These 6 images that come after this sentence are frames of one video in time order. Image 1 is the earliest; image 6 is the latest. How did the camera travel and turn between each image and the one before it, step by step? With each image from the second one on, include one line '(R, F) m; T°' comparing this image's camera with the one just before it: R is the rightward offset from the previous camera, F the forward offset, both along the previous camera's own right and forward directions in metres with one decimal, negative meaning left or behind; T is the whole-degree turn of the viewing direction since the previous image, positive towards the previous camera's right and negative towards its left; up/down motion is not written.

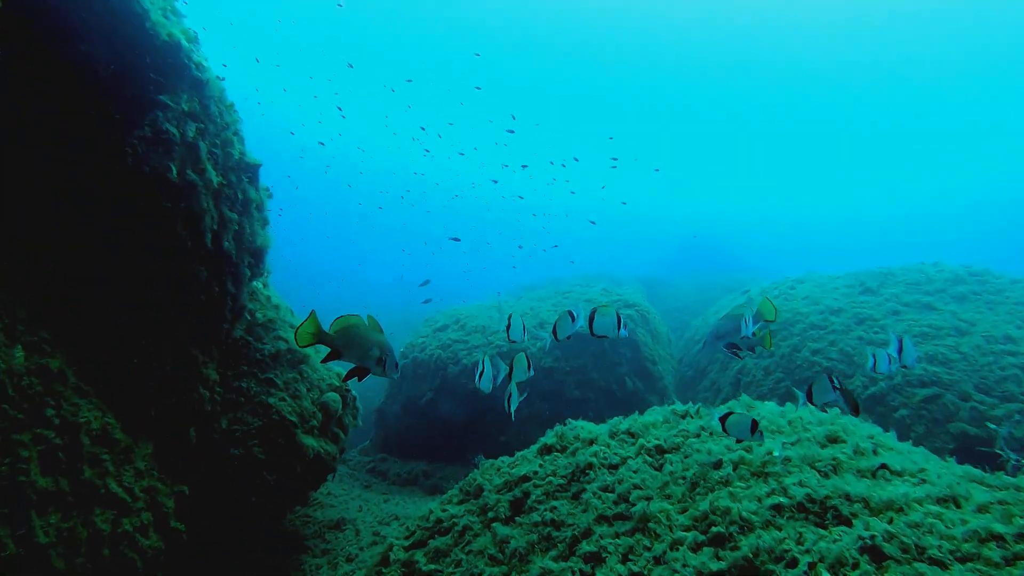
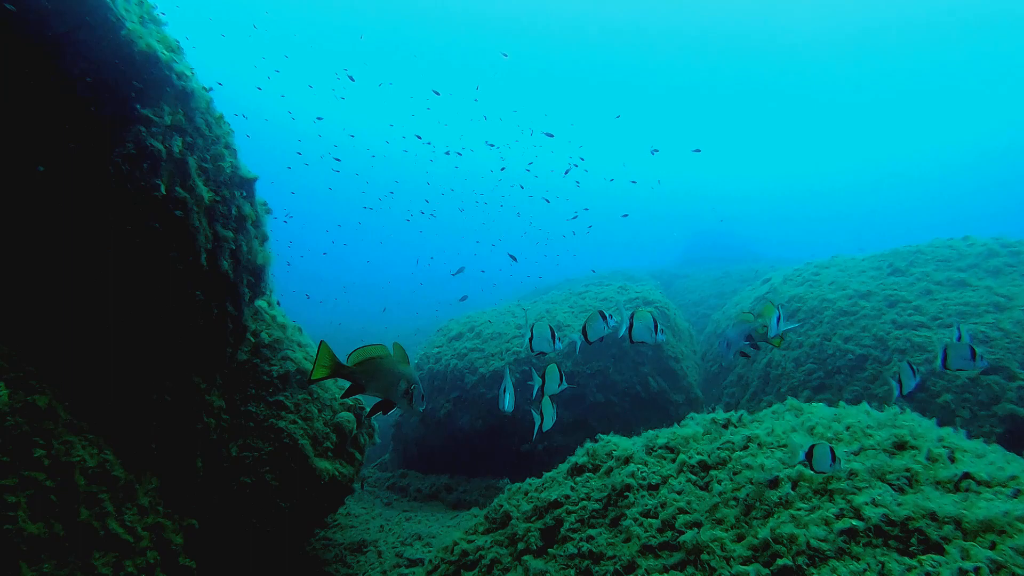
(0.0, +0.3) m; -1°
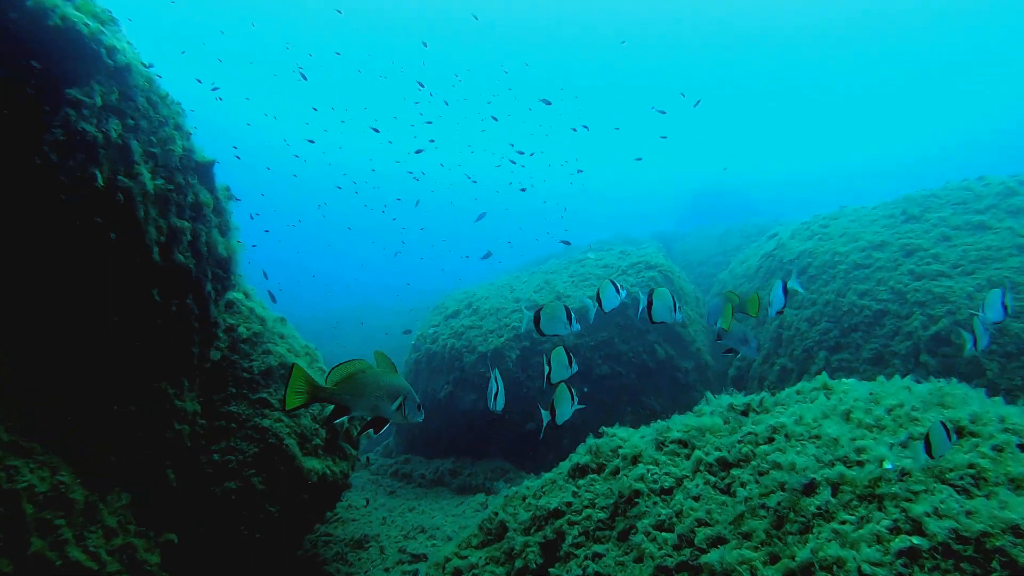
(+0.1, +0.4) m; 0°
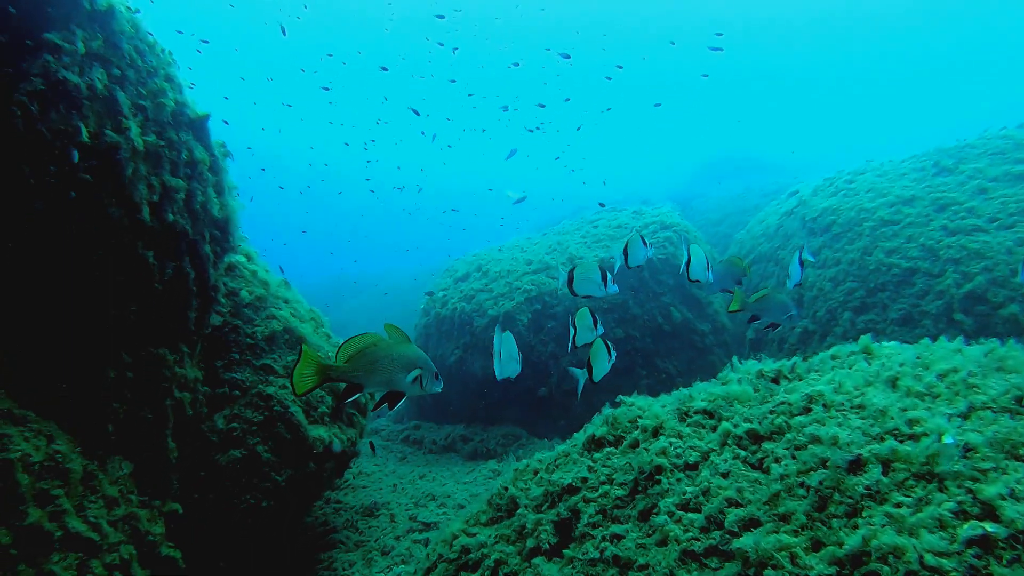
(0.0, +0.2) m; -1°
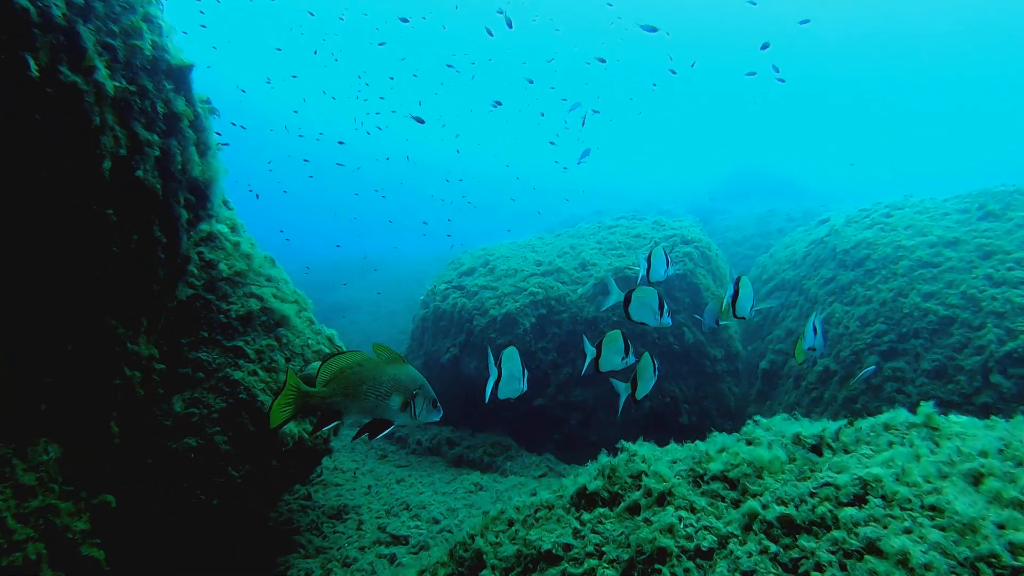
(0.0, +0.4) m; -1°
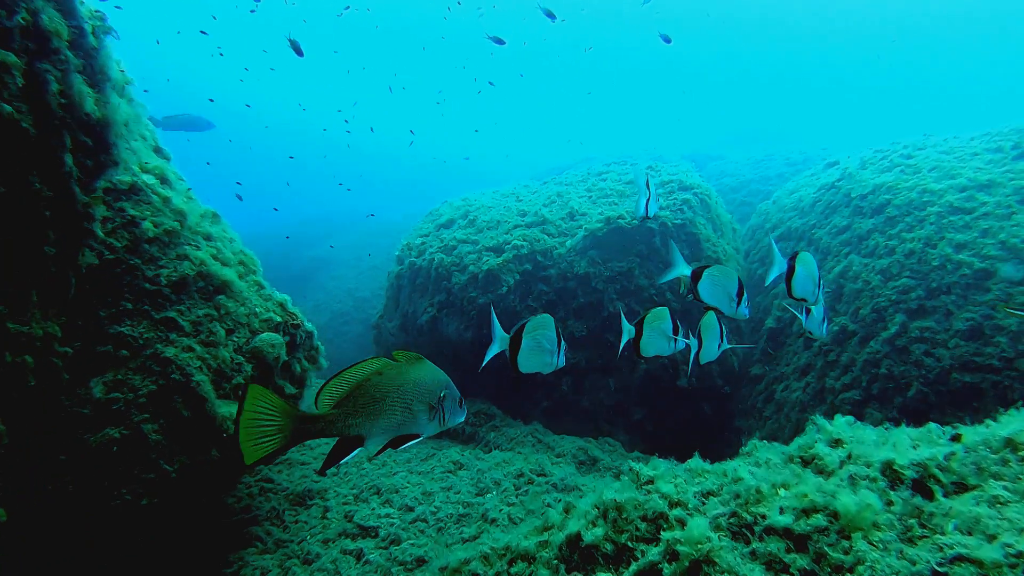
(+0.1, +0.6) m; +1°
